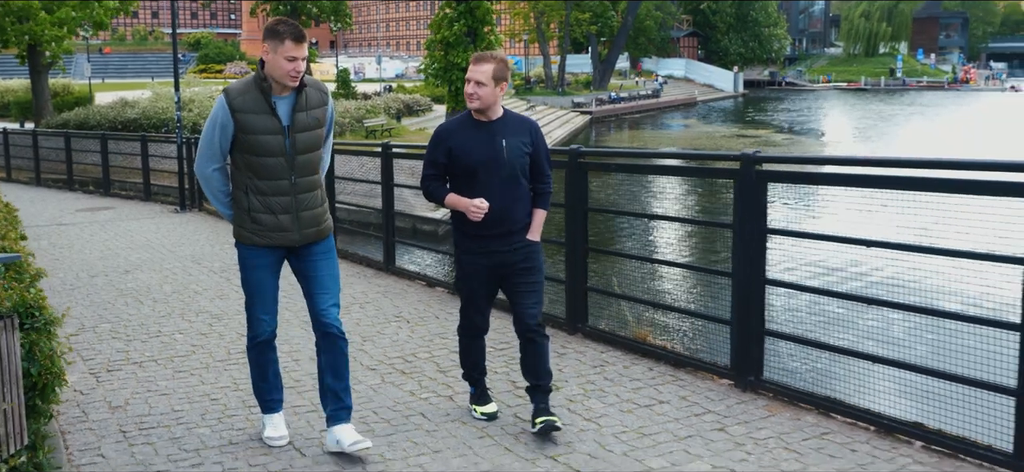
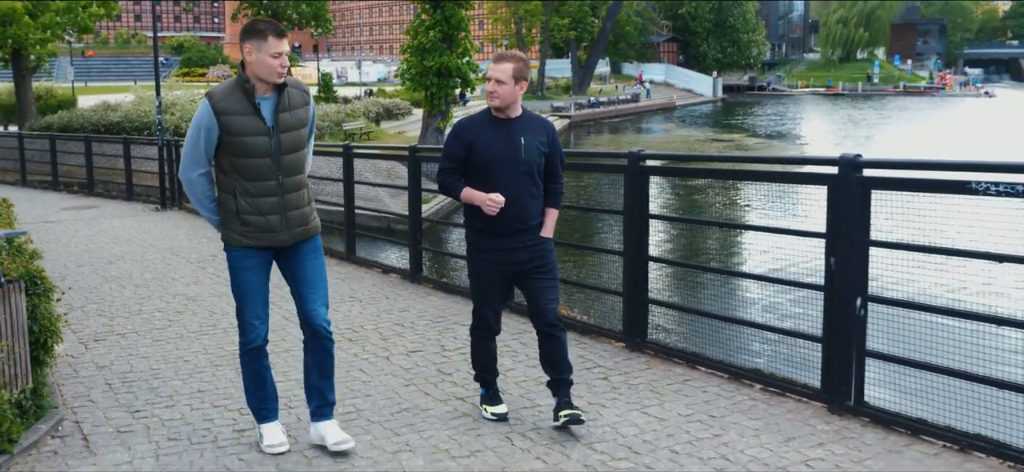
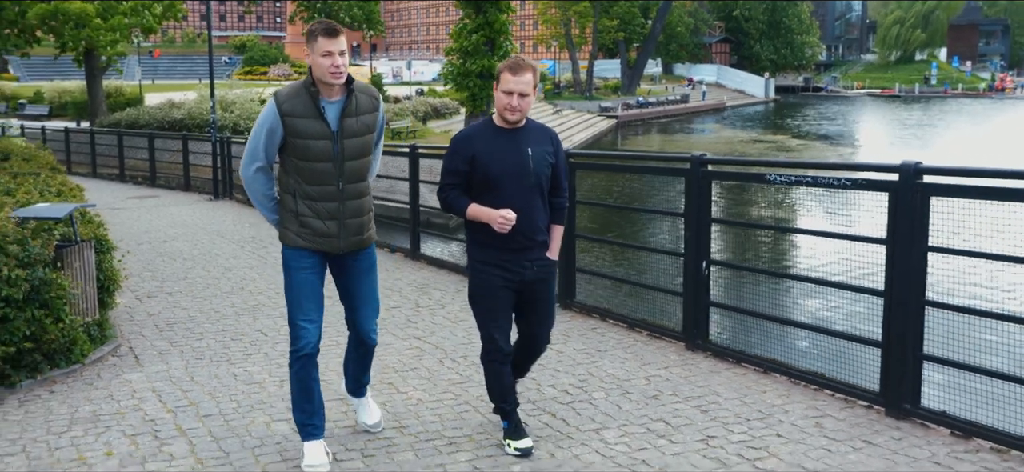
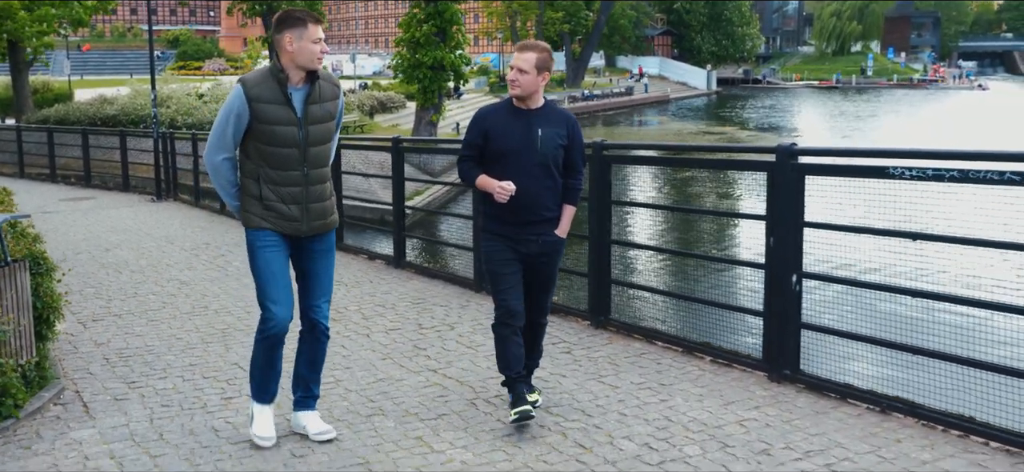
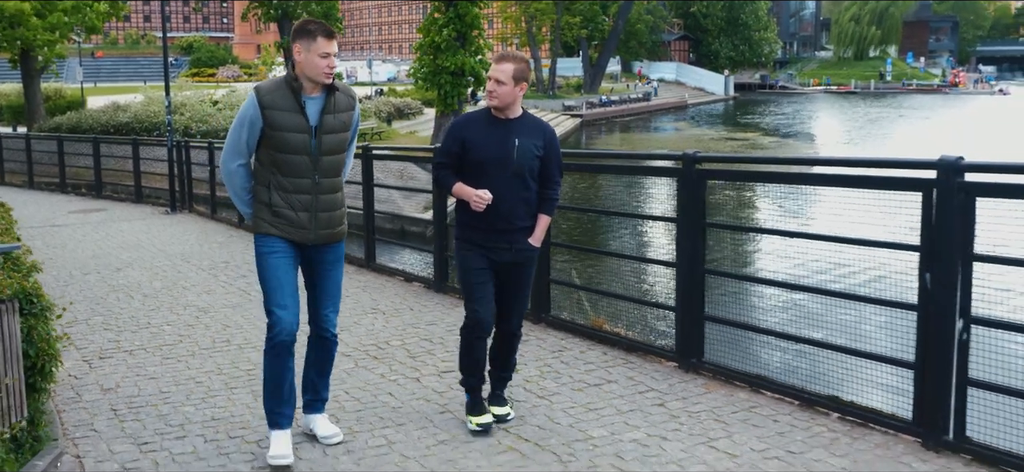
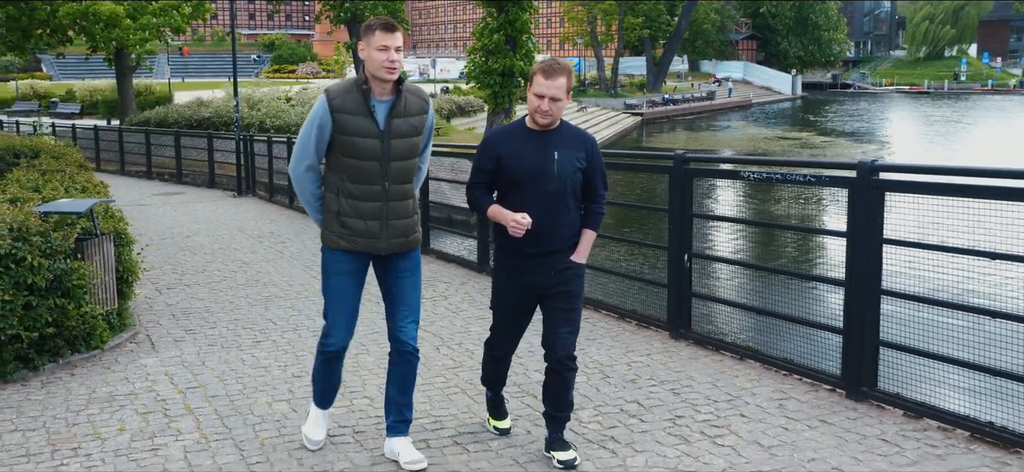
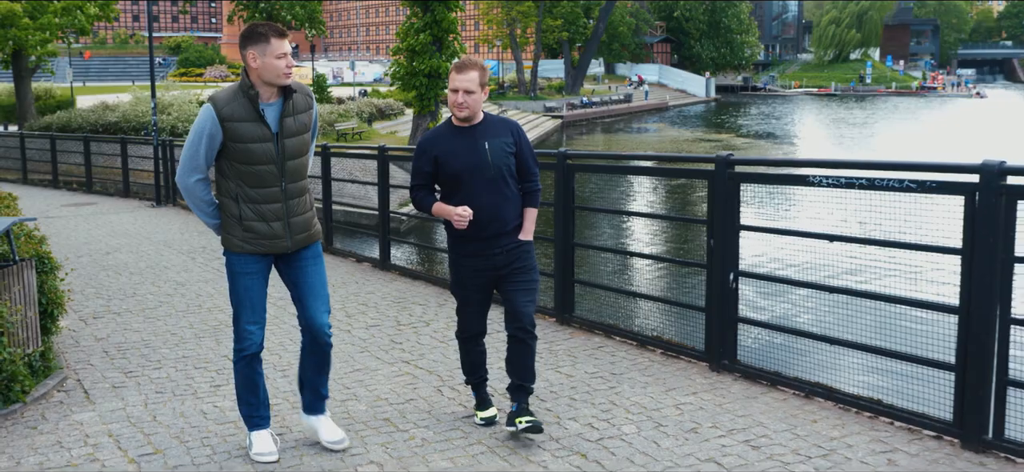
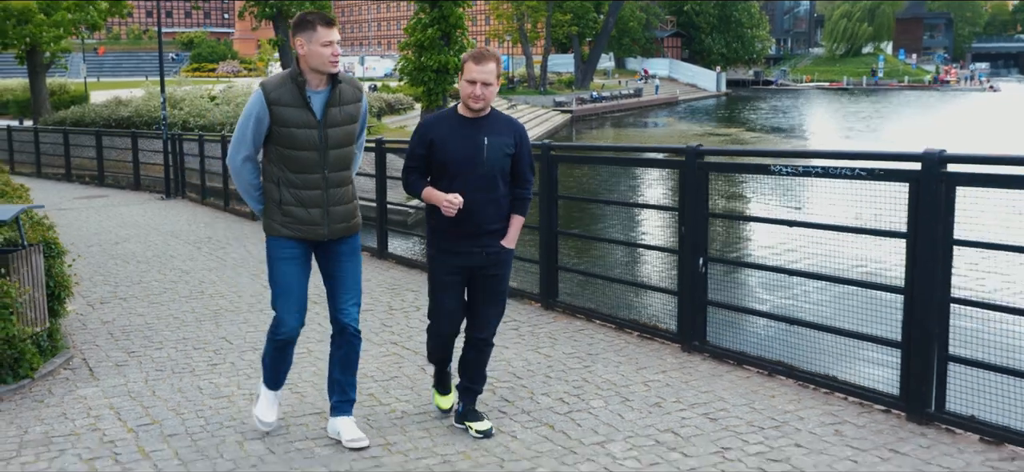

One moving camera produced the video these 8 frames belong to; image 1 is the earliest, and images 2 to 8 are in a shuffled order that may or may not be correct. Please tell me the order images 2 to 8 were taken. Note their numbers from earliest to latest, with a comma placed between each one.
5, 2, 4, 7, 8, 3, 6
